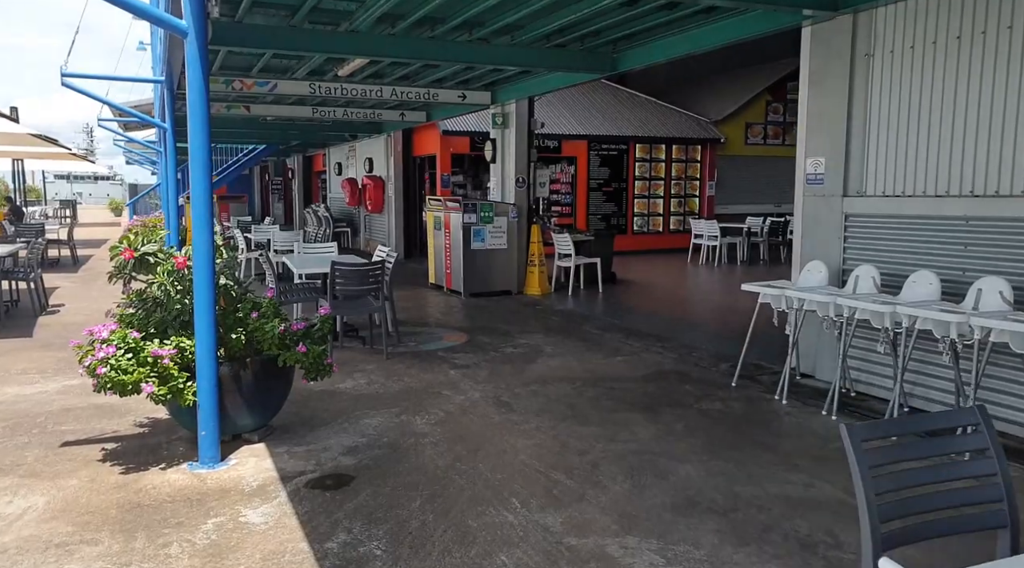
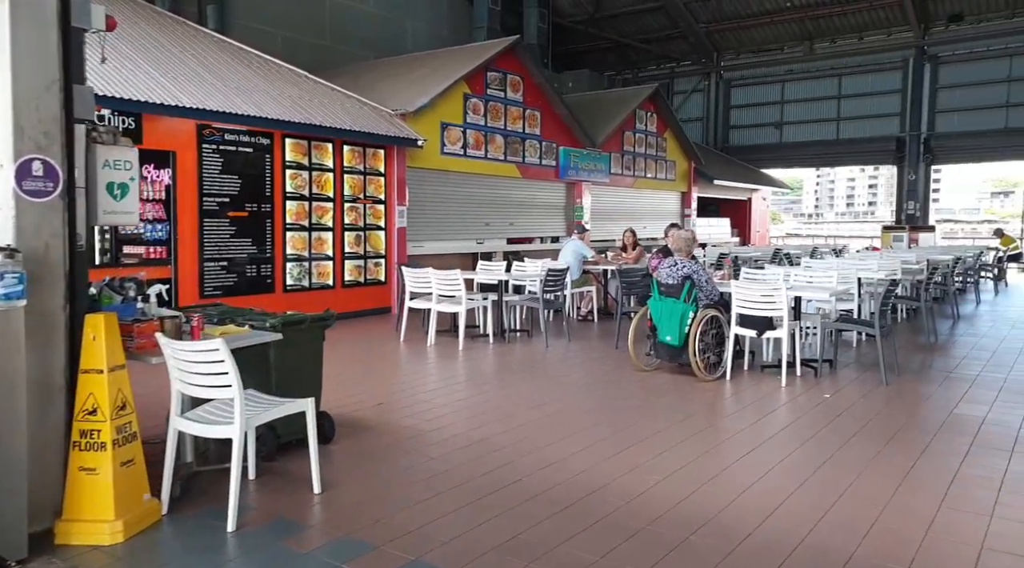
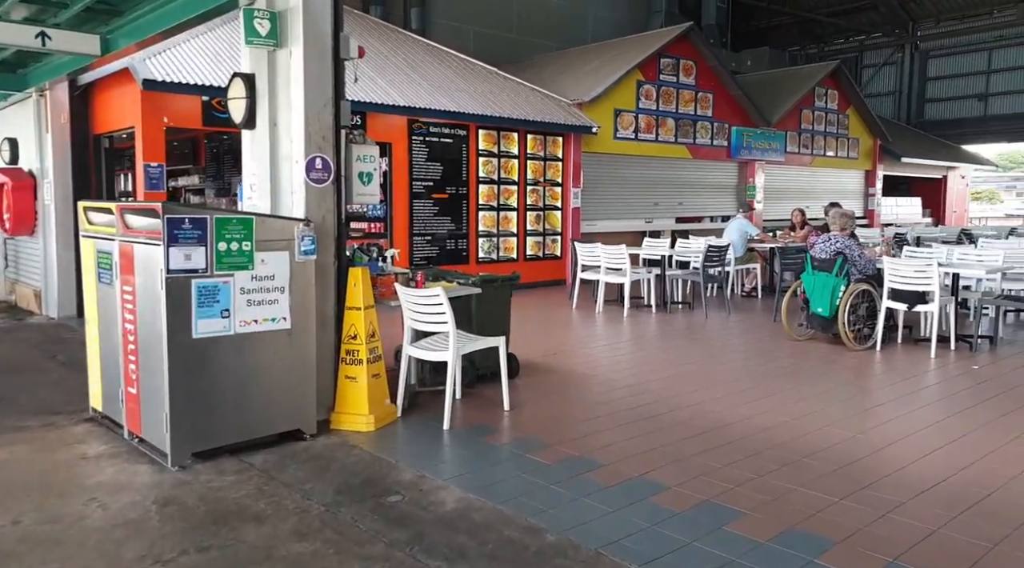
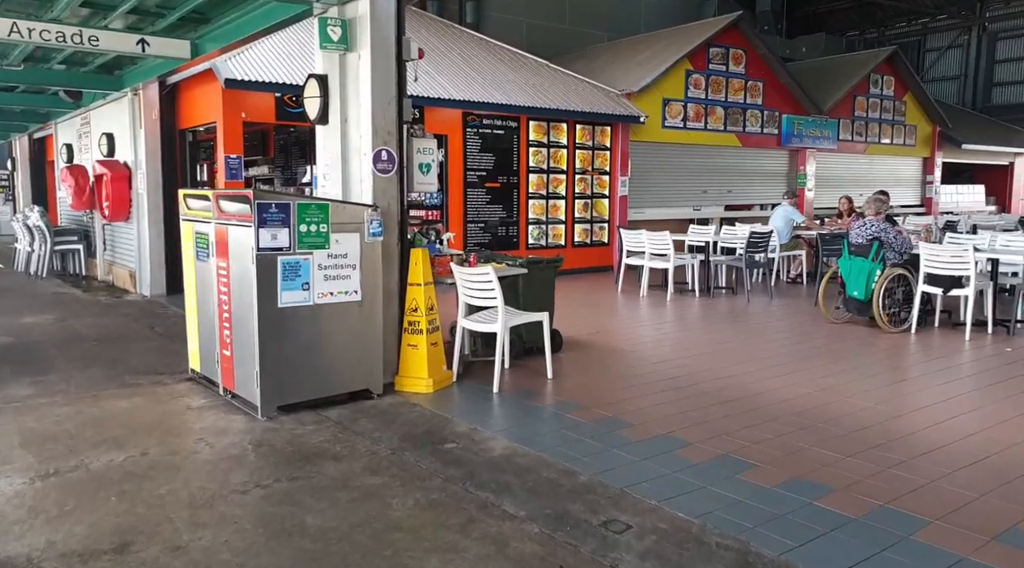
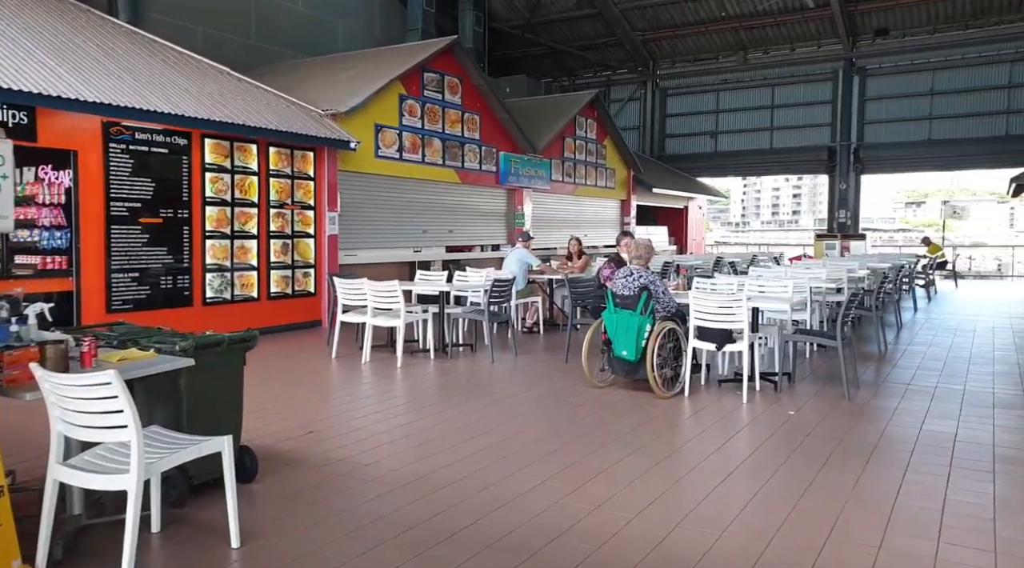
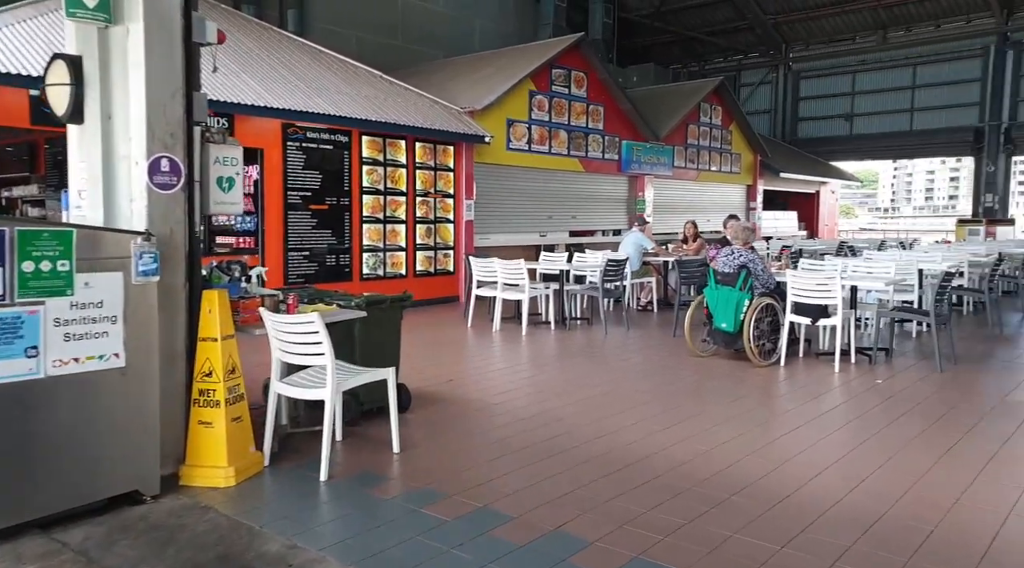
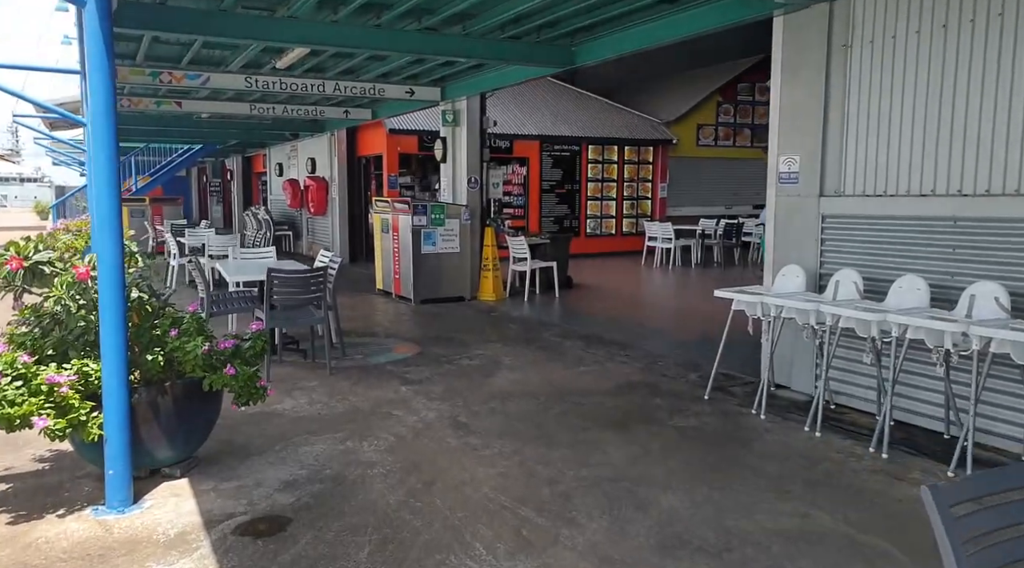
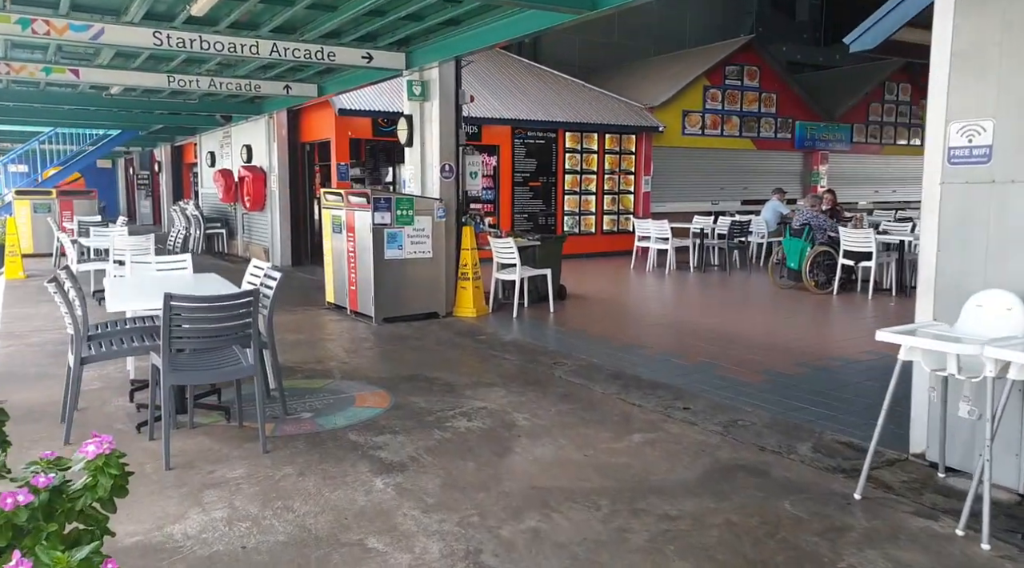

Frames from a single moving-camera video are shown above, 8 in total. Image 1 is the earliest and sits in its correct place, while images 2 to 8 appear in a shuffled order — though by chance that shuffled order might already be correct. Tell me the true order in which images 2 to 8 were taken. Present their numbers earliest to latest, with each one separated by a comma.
7, 8, 4, 3, 6, 2, 5
